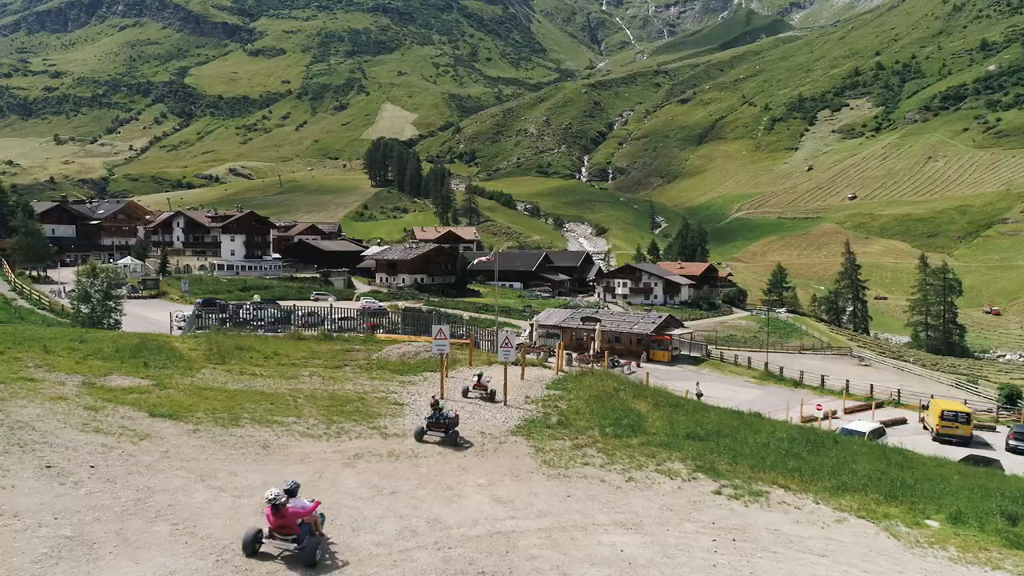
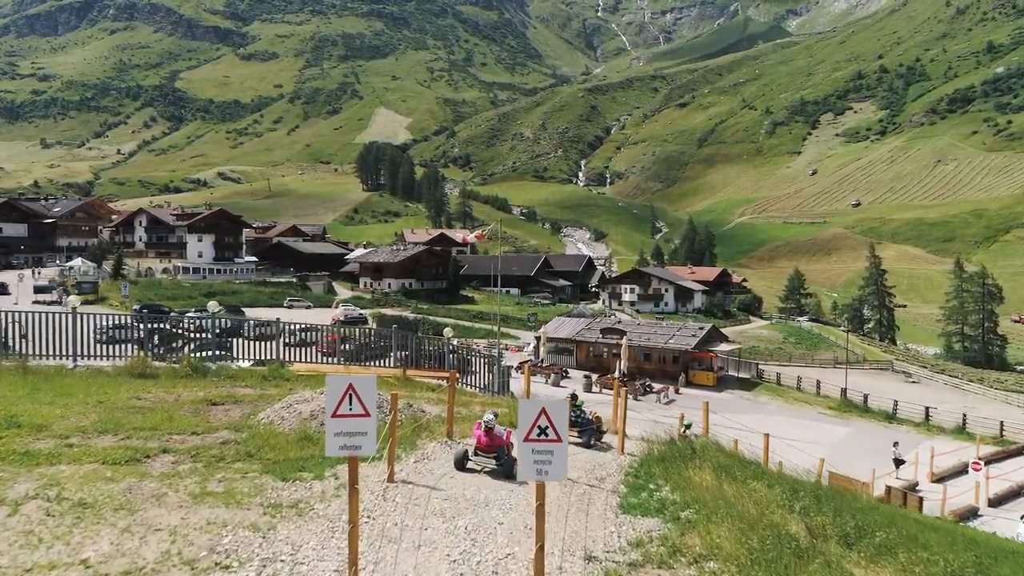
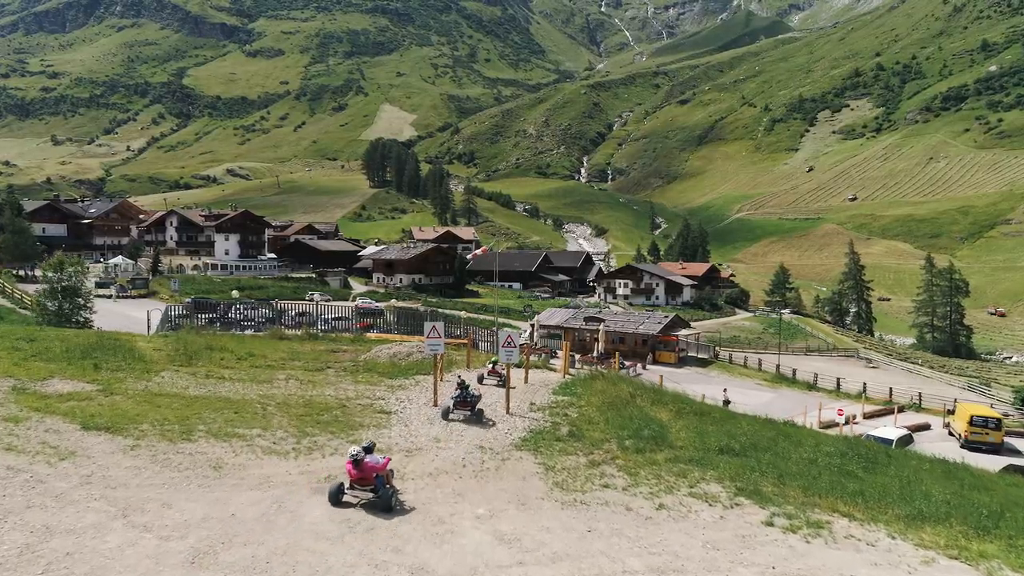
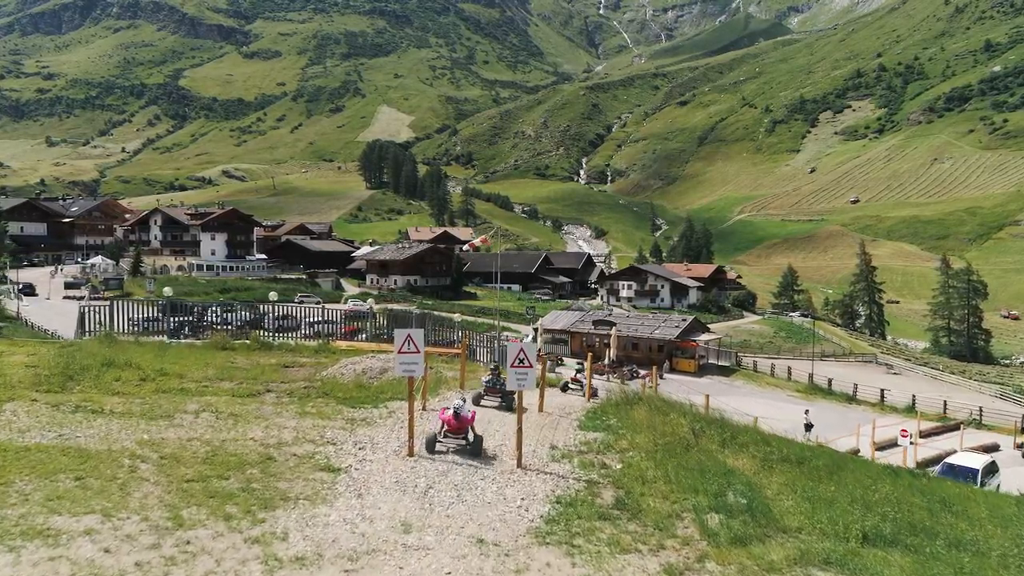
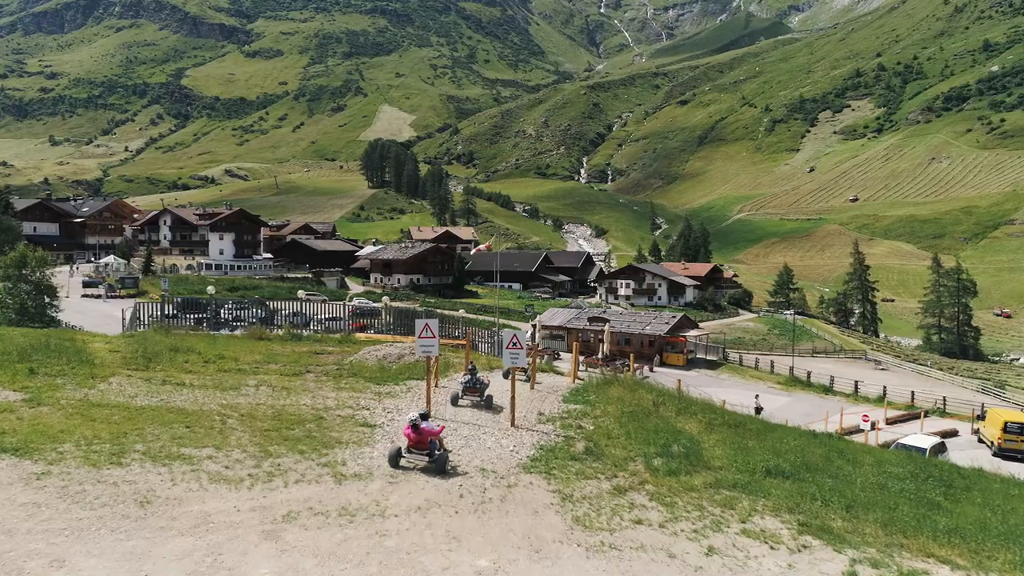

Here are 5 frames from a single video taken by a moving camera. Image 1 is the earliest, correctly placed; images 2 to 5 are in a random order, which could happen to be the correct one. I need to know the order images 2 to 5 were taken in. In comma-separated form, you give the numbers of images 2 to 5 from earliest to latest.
3, 5, 4, 2
